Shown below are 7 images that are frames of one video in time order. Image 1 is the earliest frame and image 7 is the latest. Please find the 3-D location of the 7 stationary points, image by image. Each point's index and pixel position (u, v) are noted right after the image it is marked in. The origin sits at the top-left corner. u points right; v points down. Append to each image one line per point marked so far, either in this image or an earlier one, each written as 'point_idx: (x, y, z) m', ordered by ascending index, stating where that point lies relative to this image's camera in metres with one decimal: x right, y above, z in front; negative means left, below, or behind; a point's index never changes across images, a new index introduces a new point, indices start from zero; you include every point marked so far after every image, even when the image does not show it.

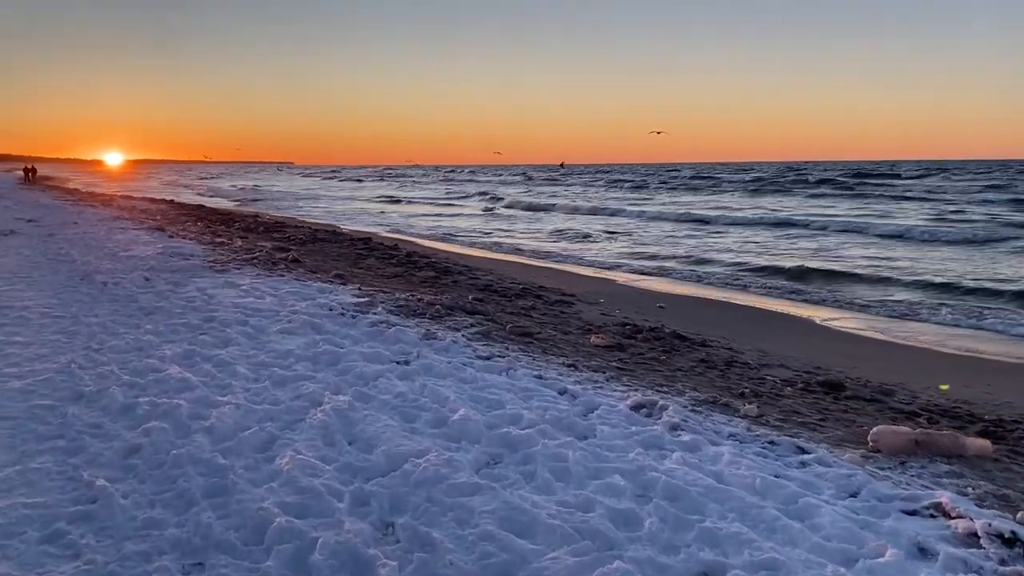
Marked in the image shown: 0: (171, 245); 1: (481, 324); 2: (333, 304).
0: (-5.9, +0.7, +15.2) m
1: (-0.3, -0.3, +8.2) m
2: (-1.7, -0.1, +8.6) m
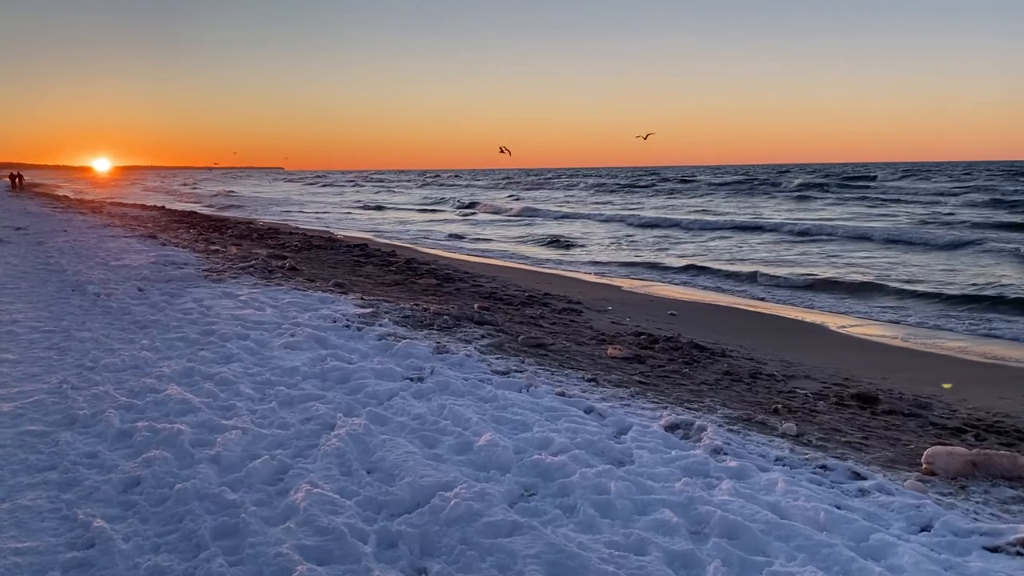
0: (-5.8, +0.6, +14.8) m
1: (-0.2, -0.4, +7.9) m
2: (-1.6, -0.2, +8.2) m
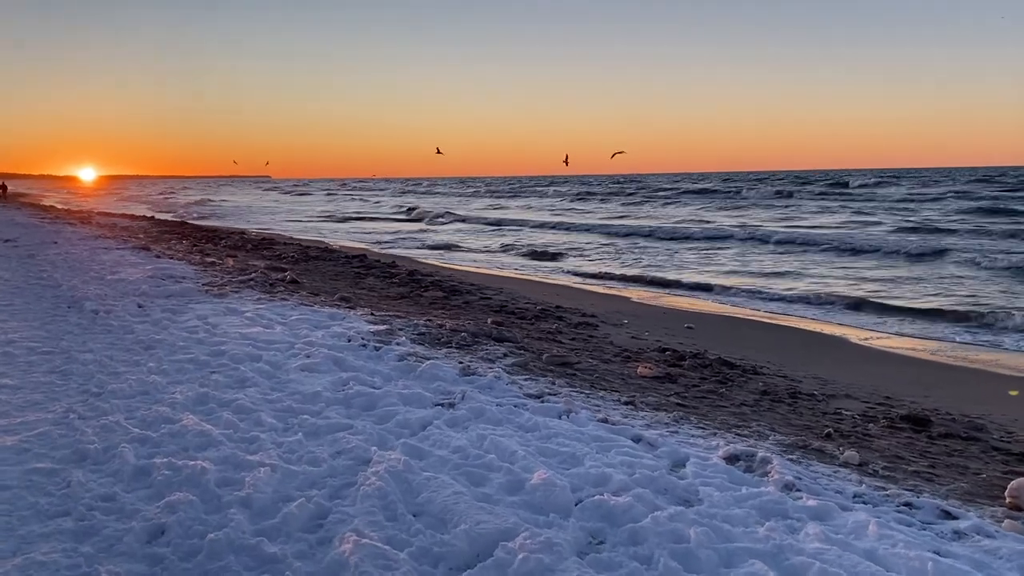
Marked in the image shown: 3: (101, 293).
0: (-5.7, +0.4, +14.4) m
1: (0.0, -0.5, +7.5) m
2: (-1.4, -0.4, +7.9) m
3: (-5.0, -0.1, +10.8) m
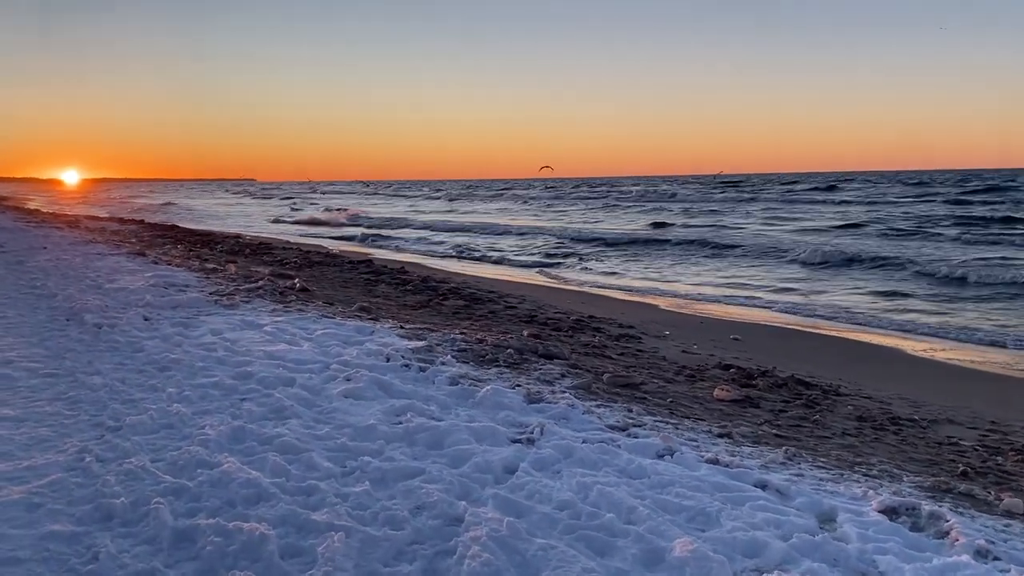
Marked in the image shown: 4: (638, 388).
0: (-5.4, +0.2, +13.6) m
1: (+0.5, -0.6, +6.8) m
2: (-1.0, -0.5, +7.1) m
3: (-4.6, -0.2, +10.0) m
4: (+0.9, -0.7, +6.5) m
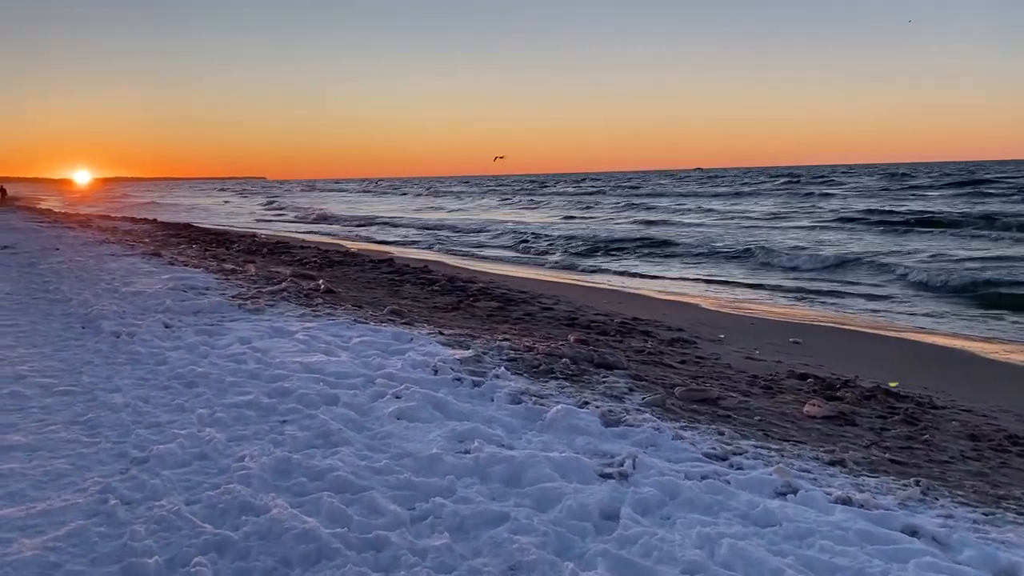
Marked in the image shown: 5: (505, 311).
0: (-4.9, +0.2, +13.0) m
1: (+0.9, -0.7, +6.1) m
2: (-0.6, -0.5, +6.5) m
3: (-4.2, -0.2, +9.4) m
4: (+1.3, -0.8, +5.8) m
5: (-0.1, -0.3, +11.0) m
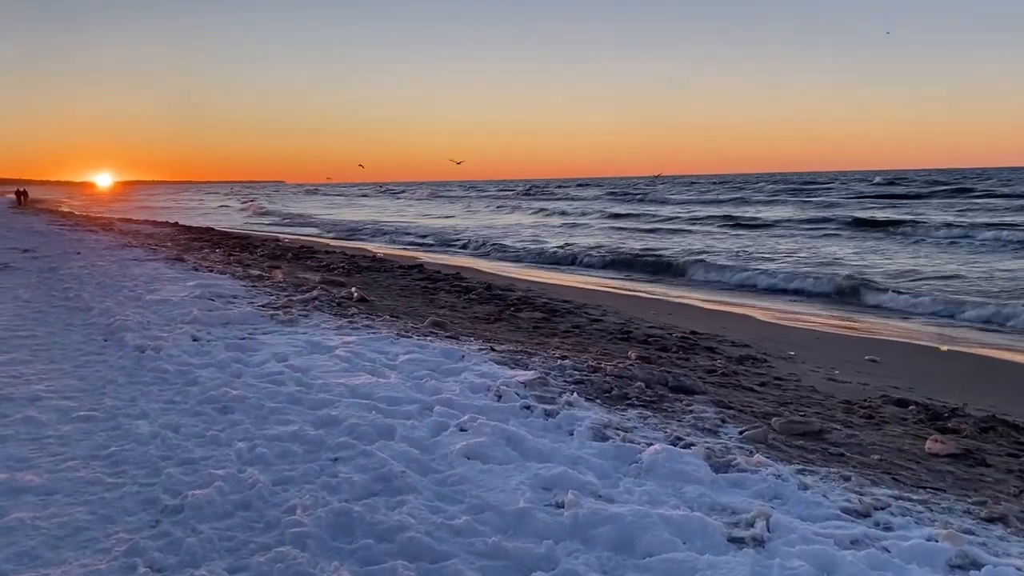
0: (-4.3, +0.1, +12.4) m
1: (+1.3, -0.8, +5.4) m
2: (-0.1, -0.6, +5.8) m
3: (-3.6, -0.3, +8.8) m
4: (+1.8, -0.9, +5.1) m
5: (+0.5, -0.4, +10.3) m
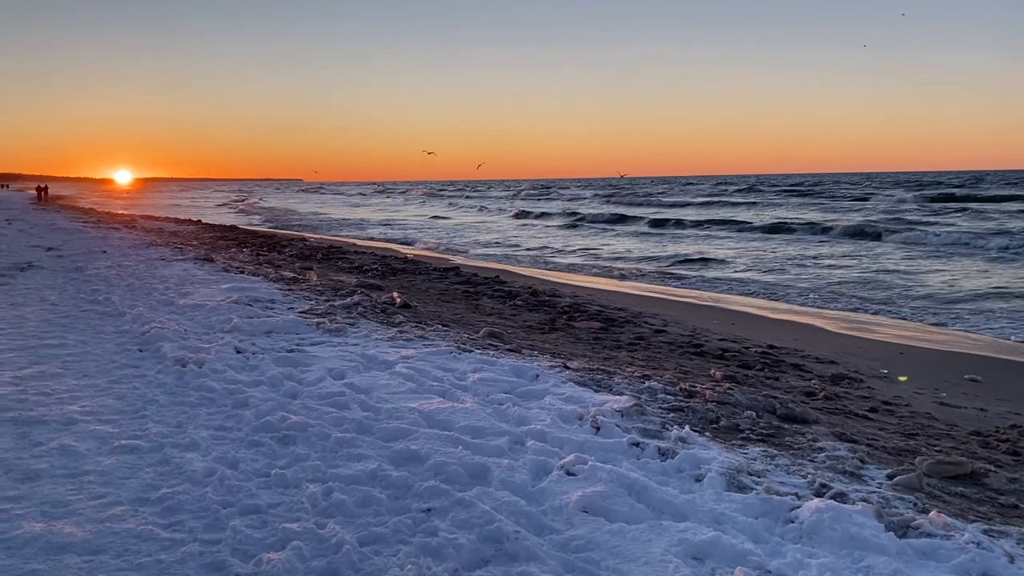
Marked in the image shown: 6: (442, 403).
0: (-3.7, 0.0, +11.8) m
1: (+1.9, -0.9, +4.7) m
2: (+0.4, -0.7, +5.1) m
3: (-3.0, -0.4, +8.1) m
4: (+2.3, -1.0, +4.4) m
5: (+1.1, -0.5, +9.6) m
6: (-0.4, -0.7, +5.2) m
